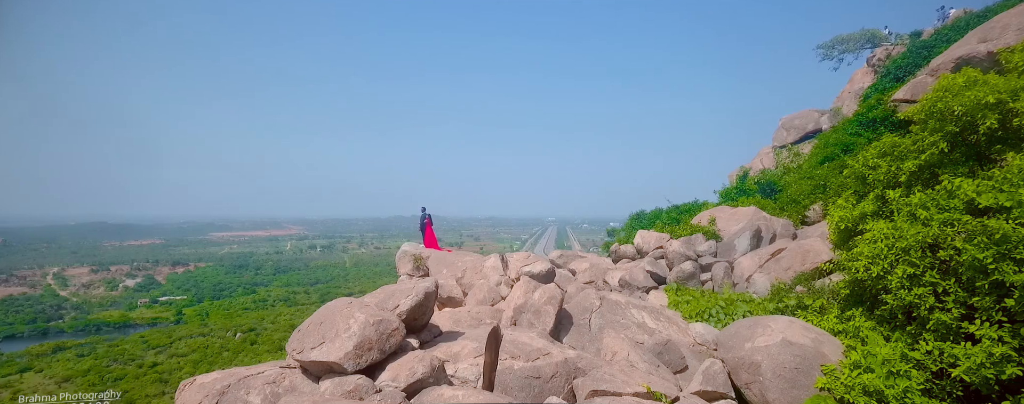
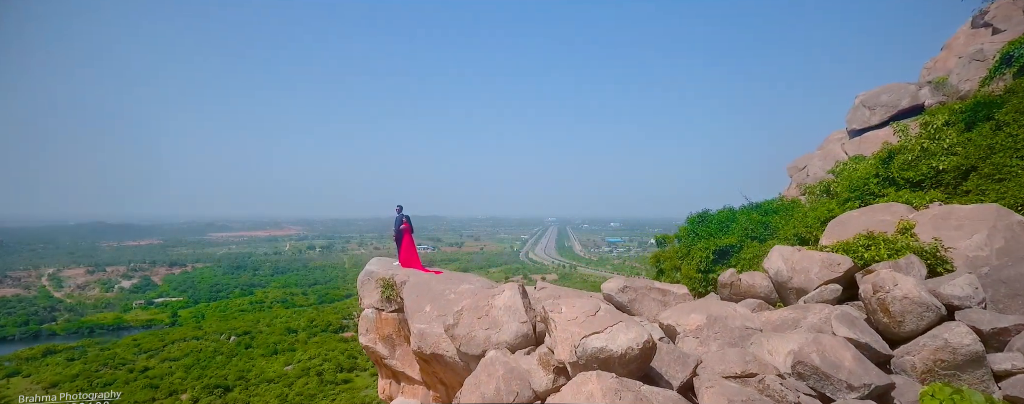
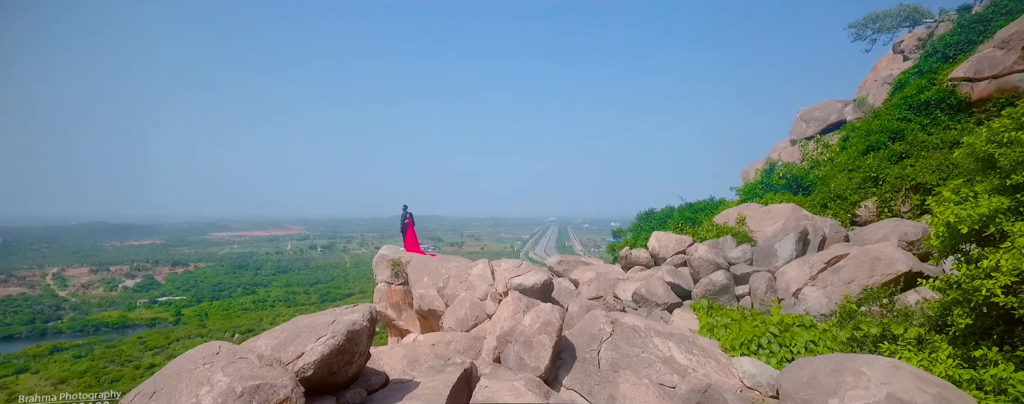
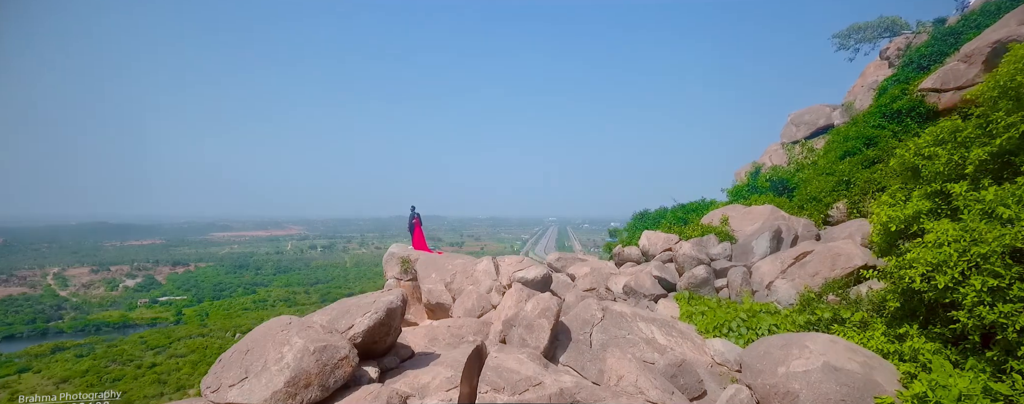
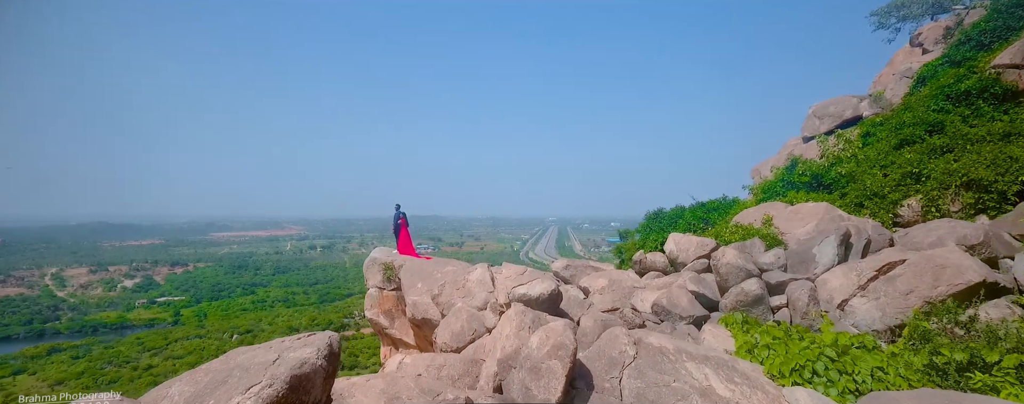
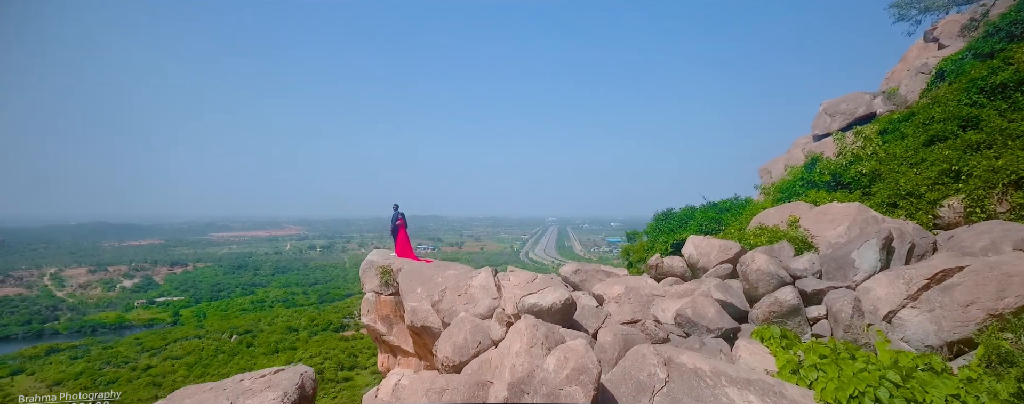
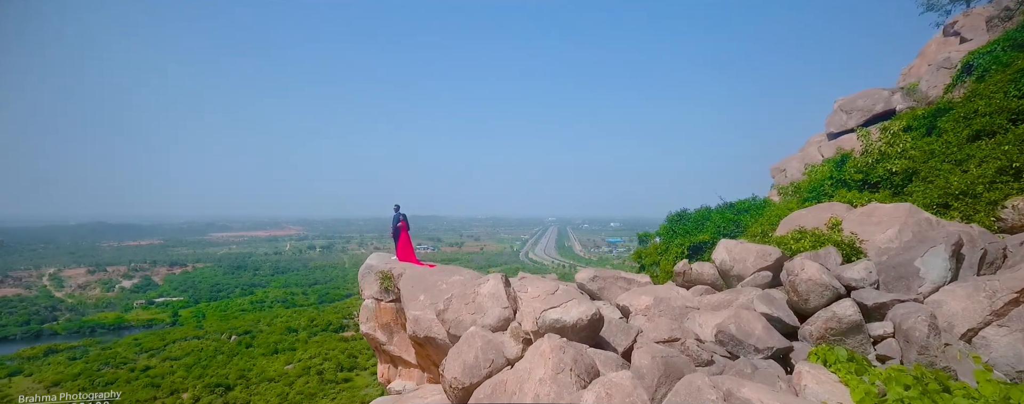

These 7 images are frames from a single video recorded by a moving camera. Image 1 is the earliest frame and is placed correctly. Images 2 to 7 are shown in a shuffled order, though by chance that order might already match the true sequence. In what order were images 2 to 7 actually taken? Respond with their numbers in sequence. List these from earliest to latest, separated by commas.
4, 3, 5, 6, 7, 2
